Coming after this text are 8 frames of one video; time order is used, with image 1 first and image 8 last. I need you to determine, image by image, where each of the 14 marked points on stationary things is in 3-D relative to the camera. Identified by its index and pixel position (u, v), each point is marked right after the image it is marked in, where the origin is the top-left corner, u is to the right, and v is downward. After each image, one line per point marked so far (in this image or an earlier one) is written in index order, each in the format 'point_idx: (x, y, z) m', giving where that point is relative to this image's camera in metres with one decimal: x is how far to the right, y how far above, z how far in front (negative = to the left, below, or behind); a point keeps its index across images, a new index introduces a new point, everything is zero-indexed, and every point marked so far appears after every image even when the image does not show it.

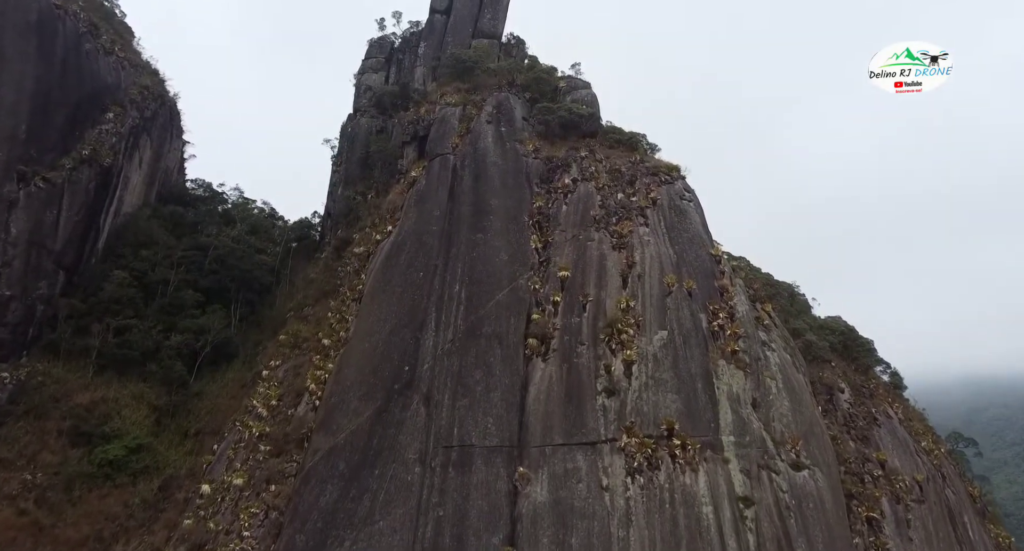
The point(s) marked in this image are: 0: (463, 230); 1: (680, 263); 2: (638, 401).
0: (-1.6, +1.5, +18.0) m
1: (+5.4, +0.4, +17.1) m
2: (+3.4, -3.4, +14.7) m
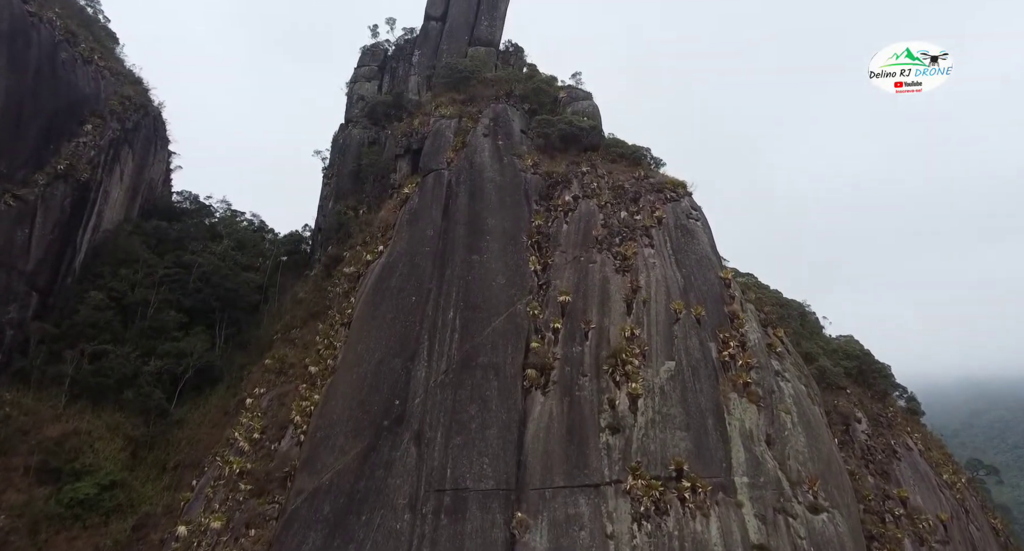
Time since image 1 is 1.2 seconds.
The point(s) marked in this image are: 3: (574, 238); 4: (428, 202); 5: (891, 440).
0: (-1.7, +0.8, +17.0) m
1: (+5.3, -0.4, +16.2) m
2: (+3.4, -4.1, +13.7) m
3: (+2.0, +1.2, +17.5) m
4: (-2.8, +2.4, +18.2) m
5: (+11.8, -5.1, +16.8) m
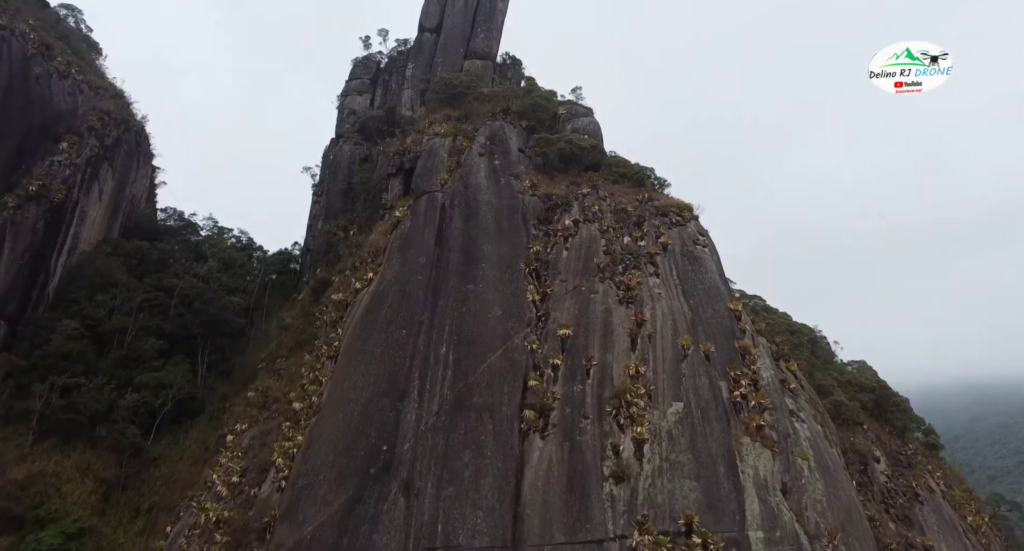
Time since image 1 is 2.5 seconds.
0: (-1.8, -0.2, +16.0) m
1: (+5.2, -1.3, +15.2) m
2: (+3.3, -5.0, +12.7) m
3: (+1.9, +0.3, +16.6) m
4: (-2.9, +1.5, +17.2) m
5: (+11.7, -6.0, +15.8) m
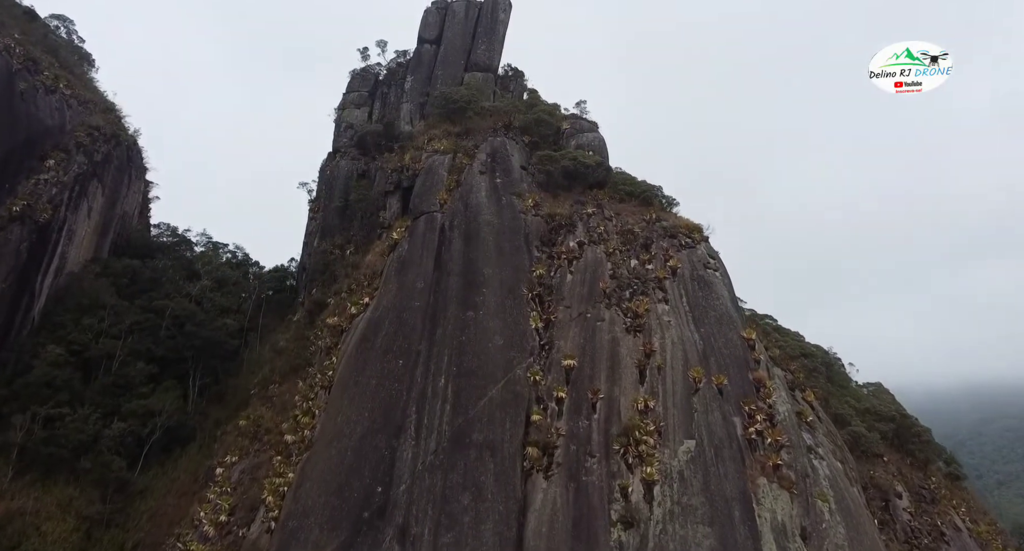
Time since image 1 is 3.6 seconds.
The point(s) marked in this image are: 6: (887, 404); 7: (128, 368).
0: (-1.7, -0.9, +15.3) m
1: (+5.3, -2.0, +14.5) m
2: (+3.3, -5.8, +12.0) m
3: (+2.0, -0.5, +15.8) m
4: (-2.9, +0.8, +16.5) m
5: (+11.8, -6.8, +15.0) m
6: (+13.2, -4.5, +18.9) m
7: (-12.9, -3.1, +18.1) m
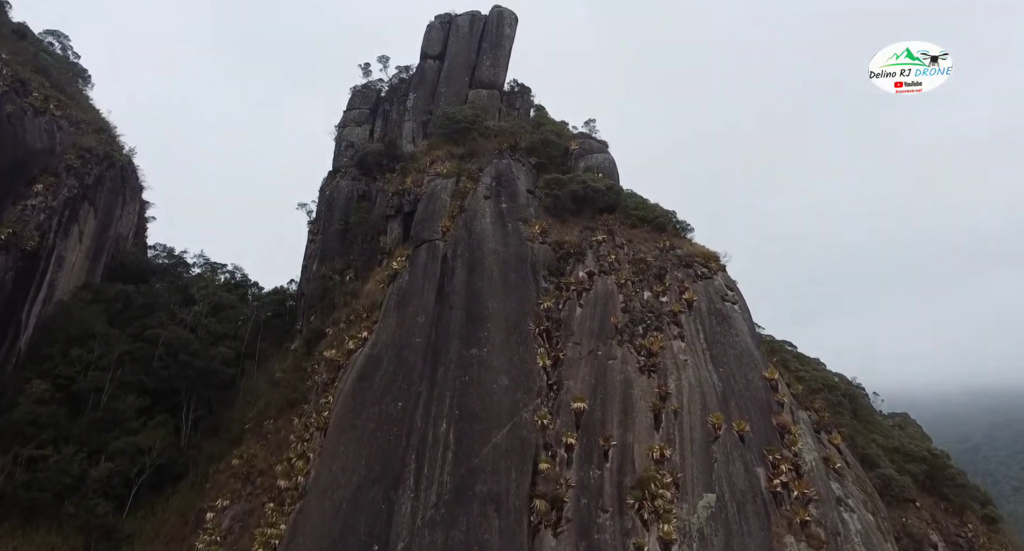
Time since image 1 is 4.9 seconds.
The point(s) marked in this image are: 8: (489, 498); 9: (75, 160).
0: (-1.6, -1.8, +14.5) m
1: (+5.4, -3.0, +13.5) m
2: (+3.5, -6.7, +11.0) m
3: (+2.1, -1.4, +14.9) m
4: (-2.7, -0.2, +15.7) m
5: (+11.9, -7.7, +14.0) m
6: (+13.4, -5.5, +17.9) m
7: (-12.7, -4.1, +17.4) m
8: (-0.5, -5.1, +12.2) m
9: (-15.7, +4.2, +19.4) m
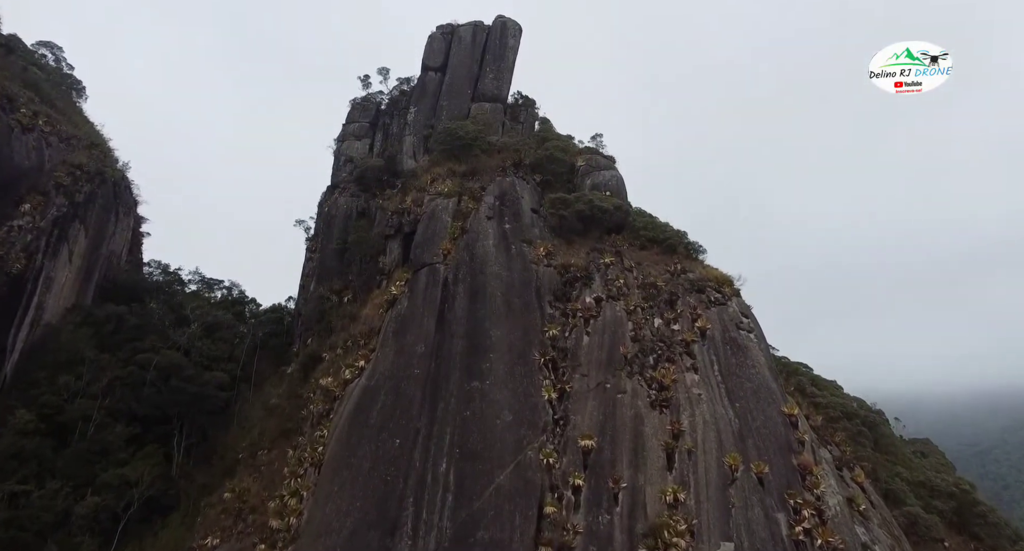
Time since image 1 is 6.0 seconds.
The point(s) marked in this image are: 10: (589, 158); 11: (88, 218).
0: (-1.5, -2.6, +13.7) m
1: (+5.5, -3.7, +12.7) m
2: (+3.5, -7.4, +10.2) m
3: (+2.2, -2.1, +14.2) m
4: (-2.6, -0.9, +14.9) m
5: (+12.0, -8.4, +13.1) m
6: (+13.5, -6.2, +17.0) m
7: (-12.6, -4.8, +16.7) m
8: (-0.4, -5.8, +11.5) m
9: (-15.6, +3.4, +18.8) m
10: (+2.8, +4.3, +19.6) m
11: (-15.6, +2.1, +19.8) m
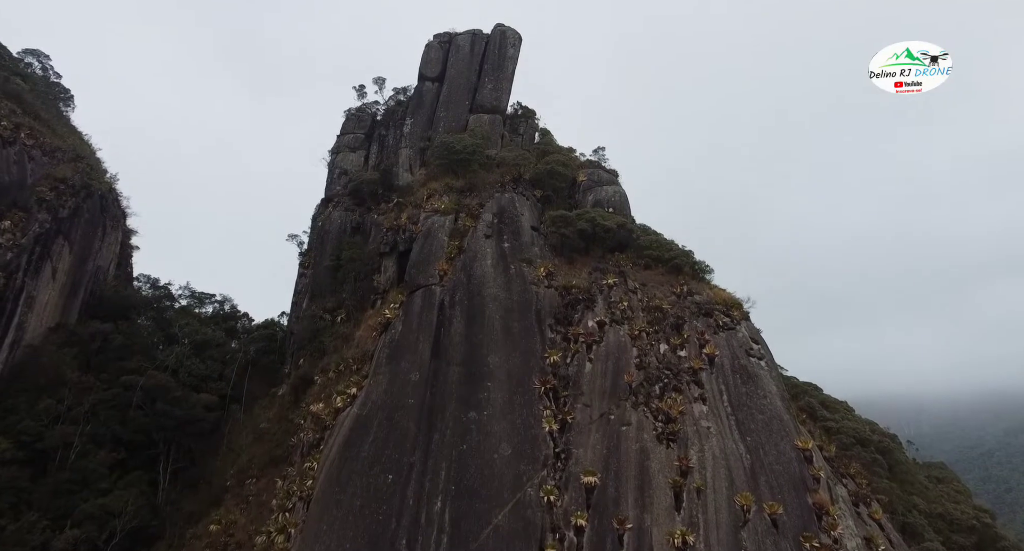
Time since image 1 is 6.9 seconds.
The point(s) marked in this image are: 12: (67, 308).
0: (-1.5, -3.2, +13.1) m
1: (+5.5, -4.3, +12.0) m
2: (+3.5, -8.0, +9.5) m
3: (+2.2, -2.7, +13.5) m
4: (-2.6, -1.5, +14.3) m
5: (+12.0, -9.1, +12.4) m
6: (+13.5, -6.8, +16.3) m
7: (-12.6, -5.4, +16.0) m
8: (-0.5, -6.4, +10.8) m
9: (-15.6, +2.8, +18.1) m
10: (+2.8, +3.7, +19.0) m
11: (-15.6, +1.5, +19.1) m
12: (-15.8, -1.2, +19.1) m
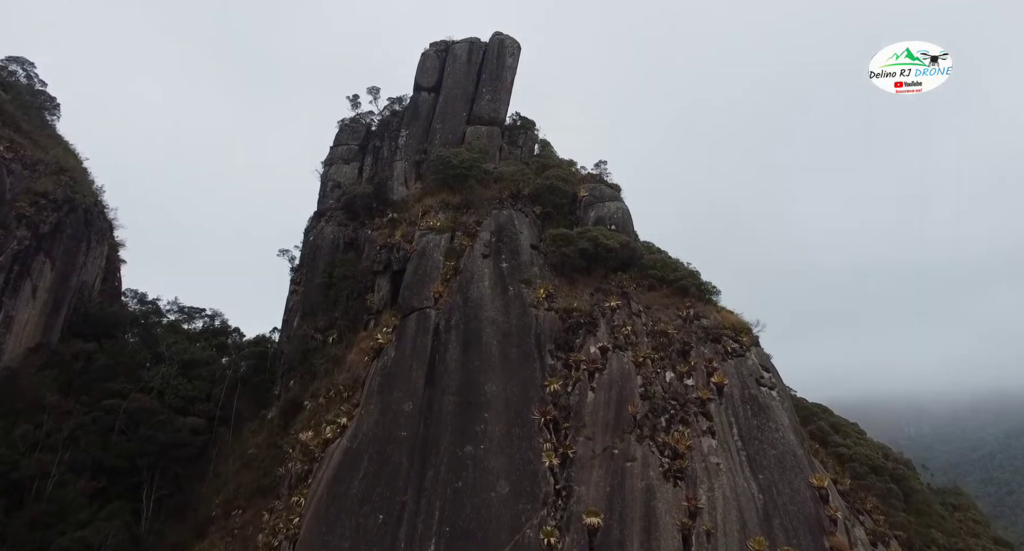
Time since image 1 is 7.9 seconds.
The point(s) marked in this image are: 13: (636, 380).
0: (-1.6, -3.8, +12.4) m
1: (+5.4, -4.9, +11.3) m
2: (+3.5, -8.6, +8.8) m
3: (+2.2, -3.3, +12.8) m
4: (-2.6, -2.1, +13.6) m
5: (+11.9, -9.7, +11.7) m
6: (+13.4, -7.4, +15.6) m
7: (-12.6, -6.0, +15.3) m
8: (-0.5, -7.0, +10.1) m
9: (-15.6, +2.2, +17.4) m
10: (+2.7, +3.1, +18.3) m
11: (-15.7, +0.9, +18.5) m
12: (-15.9, -1.8, +18.4) m
13: (+3.0, -2.6, +13.2) m
